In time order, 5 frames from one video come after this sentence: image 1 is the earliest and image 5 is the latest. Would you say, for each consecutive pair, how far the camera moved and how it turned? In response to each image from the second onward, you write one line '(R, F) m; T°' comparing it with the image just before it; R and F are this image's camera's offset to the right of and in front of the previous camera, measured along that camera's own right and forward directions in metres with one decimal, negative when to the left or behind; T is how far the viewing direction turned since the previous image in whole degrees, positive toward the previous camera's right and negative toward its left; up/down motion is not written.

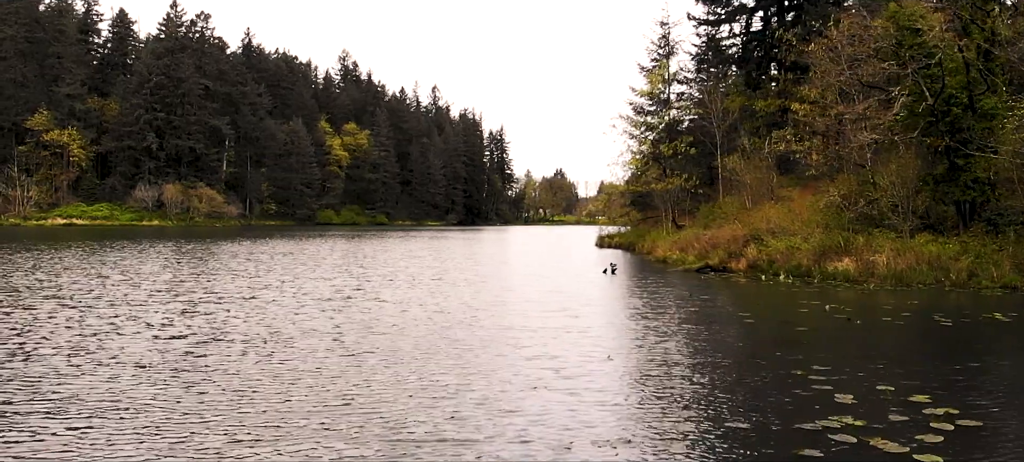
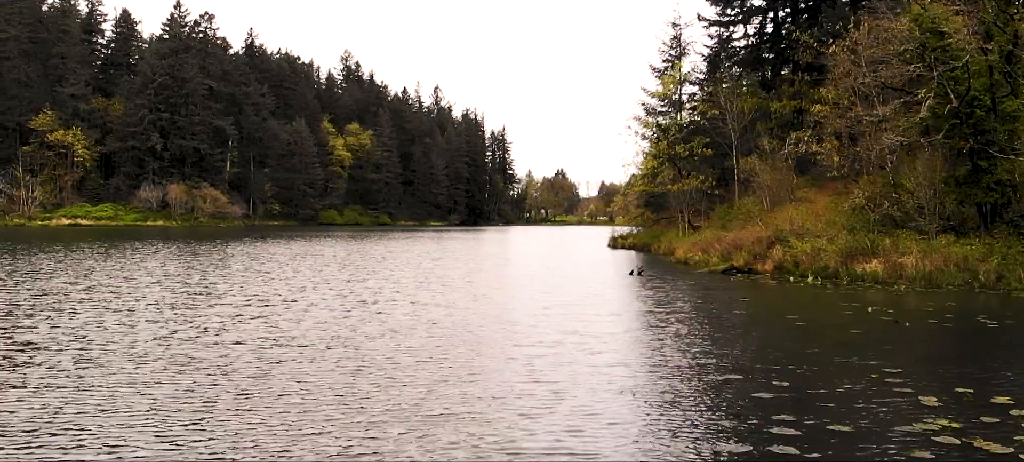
(-1.0, -0.1) m; 0°
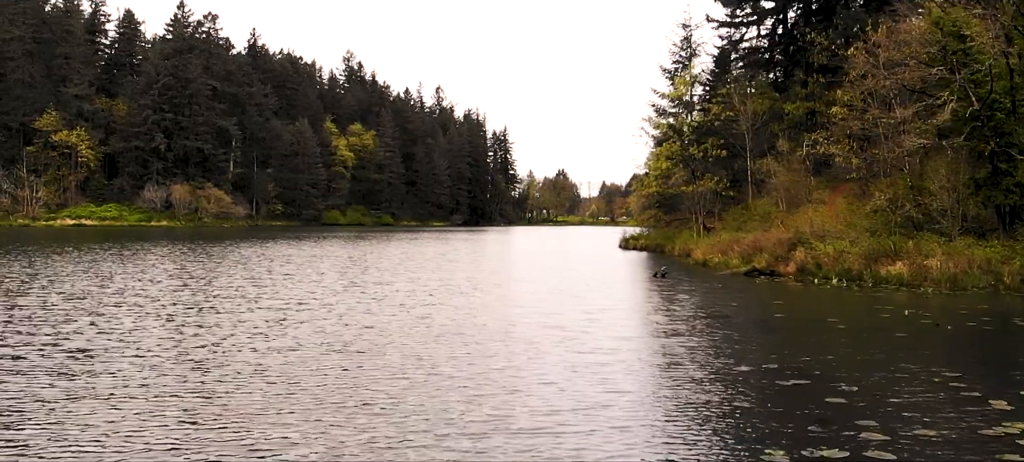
(-0.9, -0.1) m; 0°
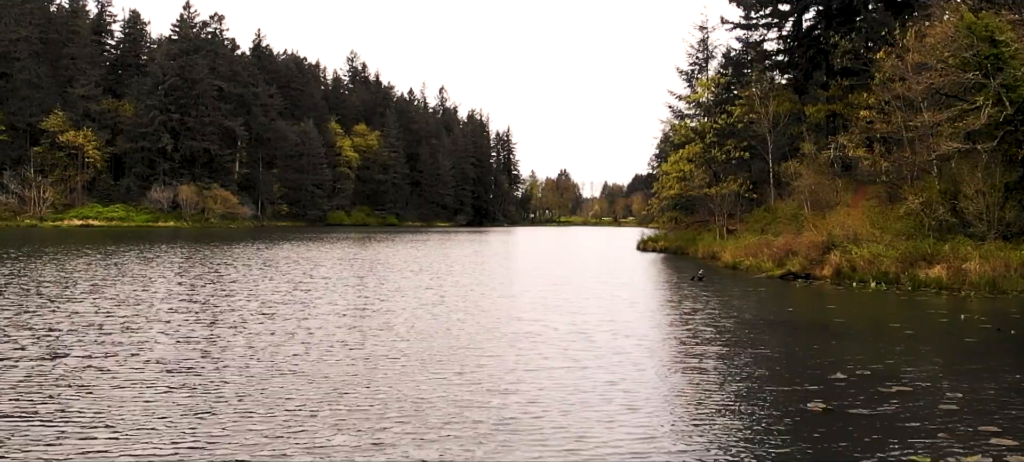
(-1.4, -0.2) m; 0°
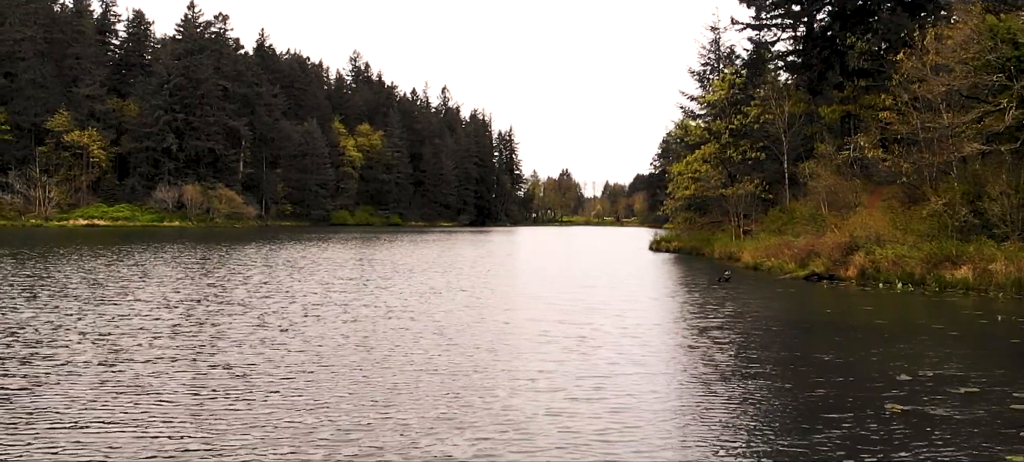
(-1.0, -0.1) m; 0°
